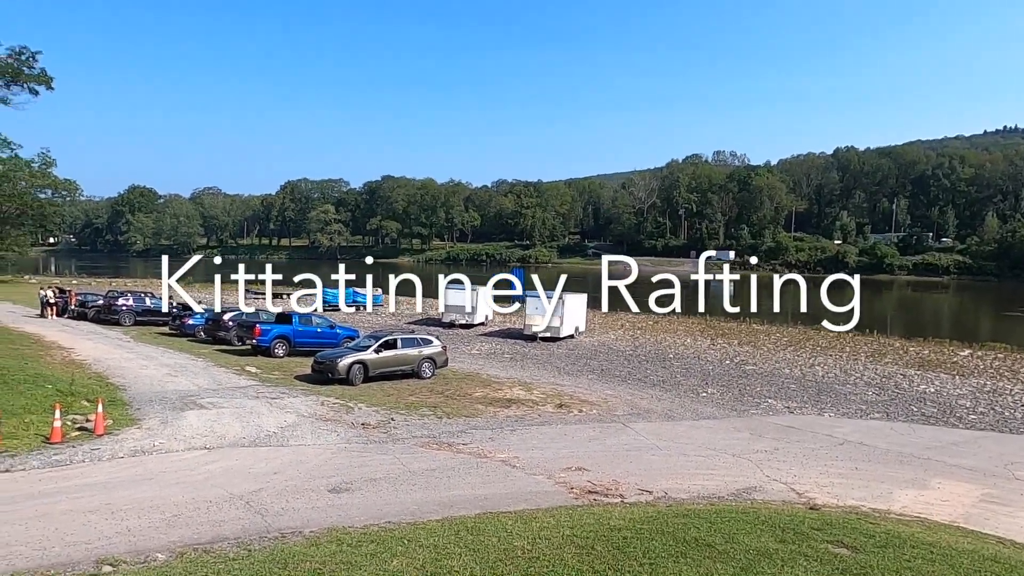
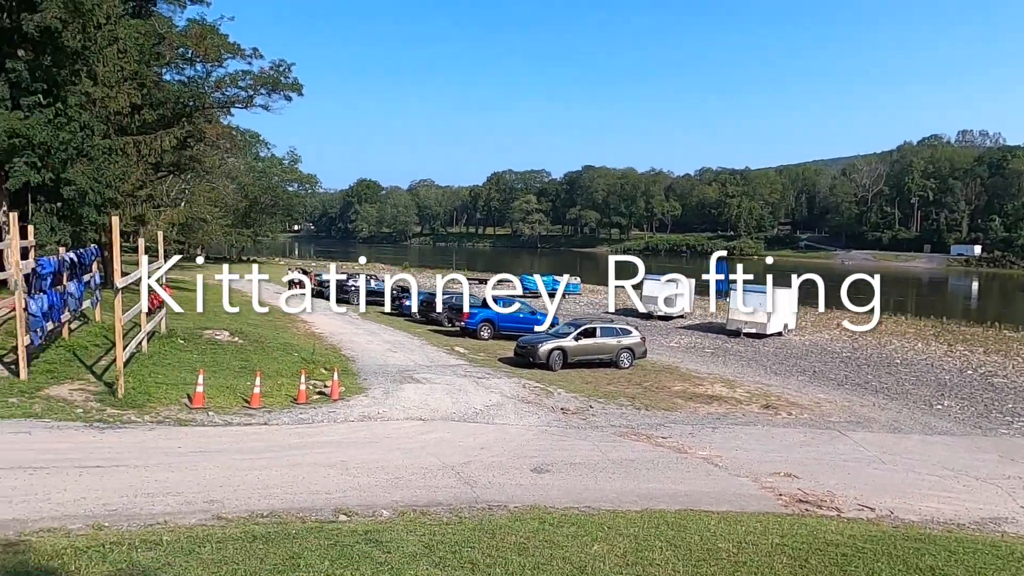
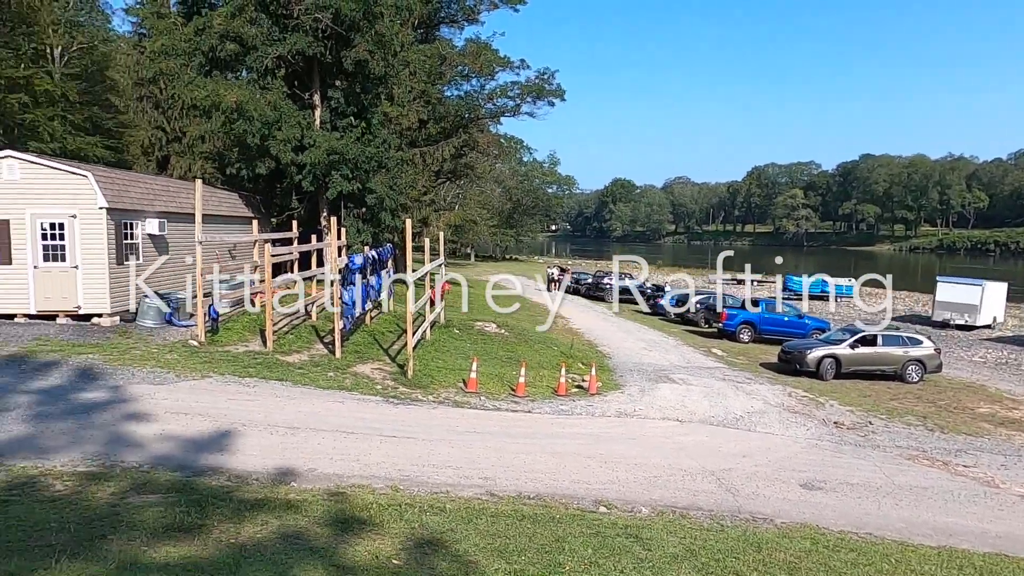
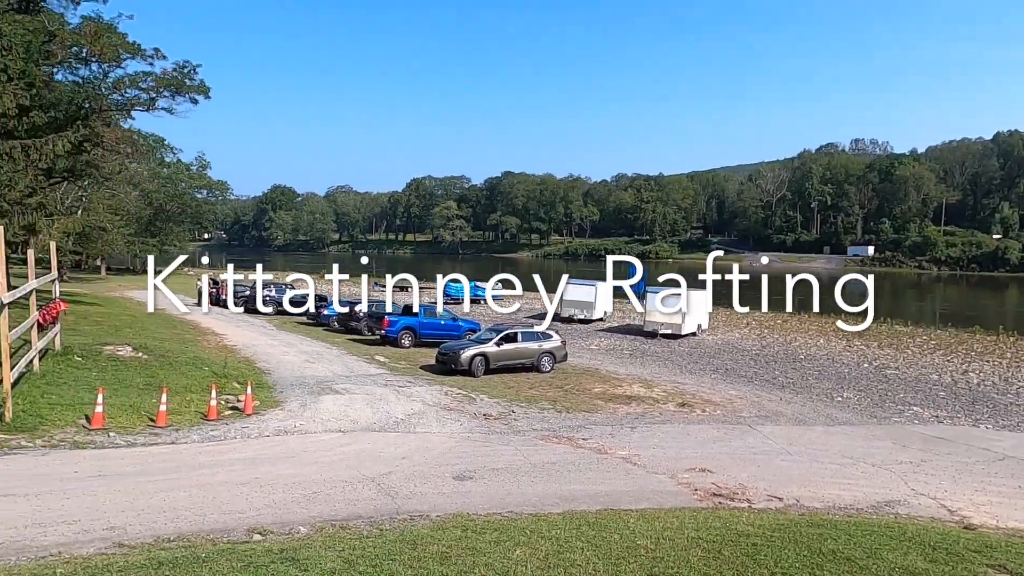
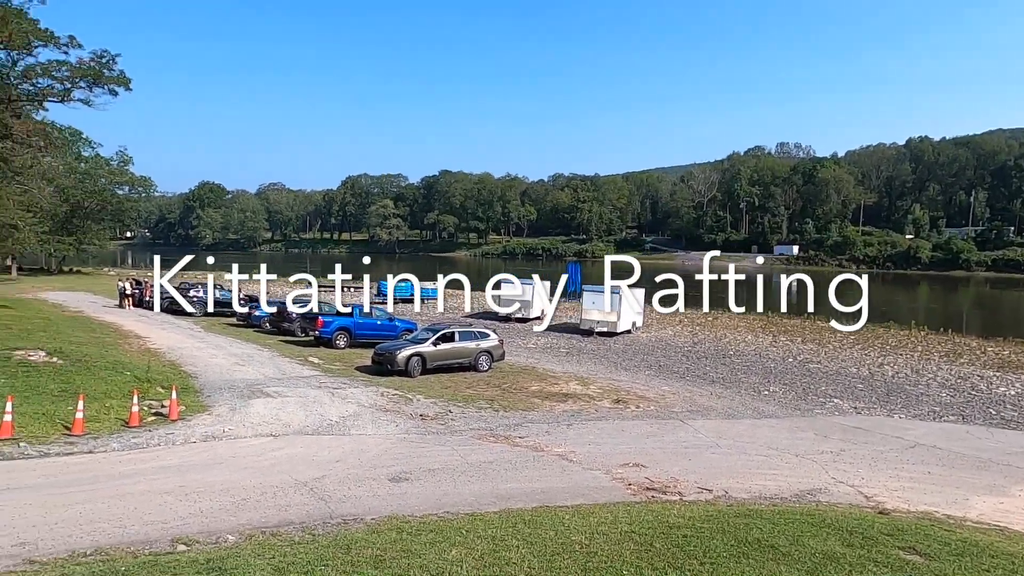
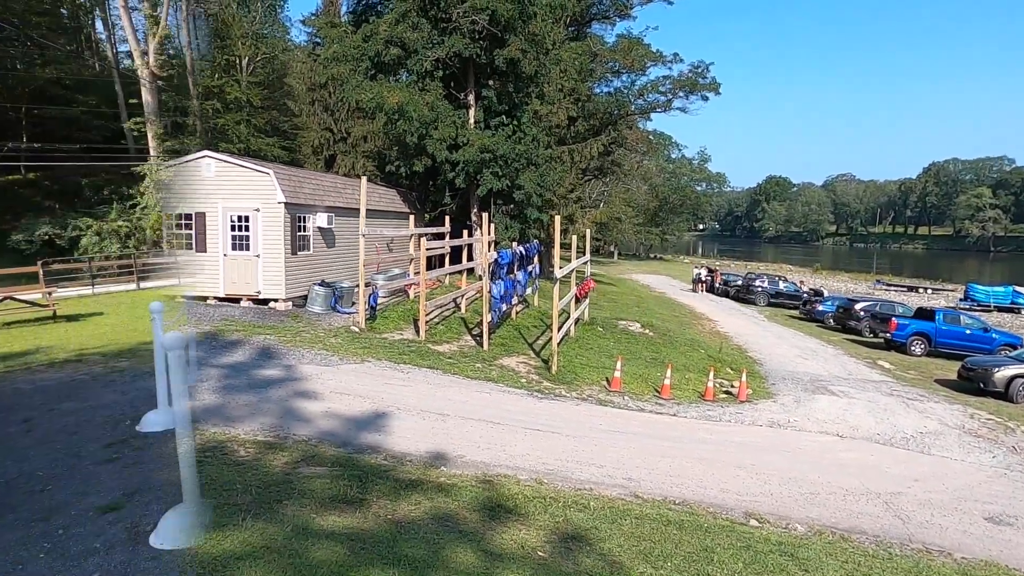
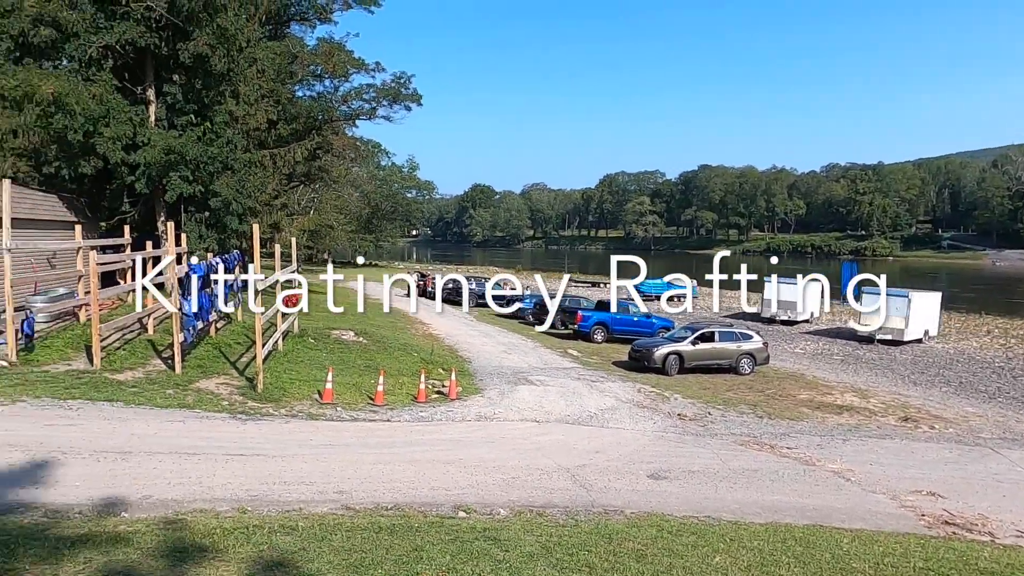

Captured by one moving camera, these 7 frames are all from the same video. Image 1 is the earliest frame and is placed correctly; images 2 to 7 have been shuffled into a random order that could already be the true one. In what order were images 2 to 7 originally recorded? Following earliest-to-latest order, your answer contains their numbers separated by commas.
5, 4, 2, 7, 3, 6
